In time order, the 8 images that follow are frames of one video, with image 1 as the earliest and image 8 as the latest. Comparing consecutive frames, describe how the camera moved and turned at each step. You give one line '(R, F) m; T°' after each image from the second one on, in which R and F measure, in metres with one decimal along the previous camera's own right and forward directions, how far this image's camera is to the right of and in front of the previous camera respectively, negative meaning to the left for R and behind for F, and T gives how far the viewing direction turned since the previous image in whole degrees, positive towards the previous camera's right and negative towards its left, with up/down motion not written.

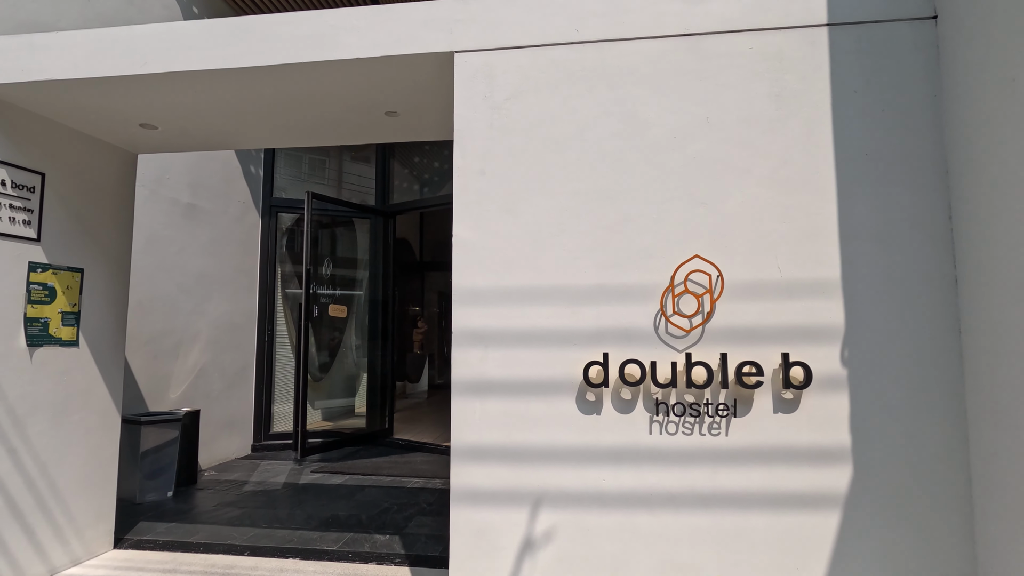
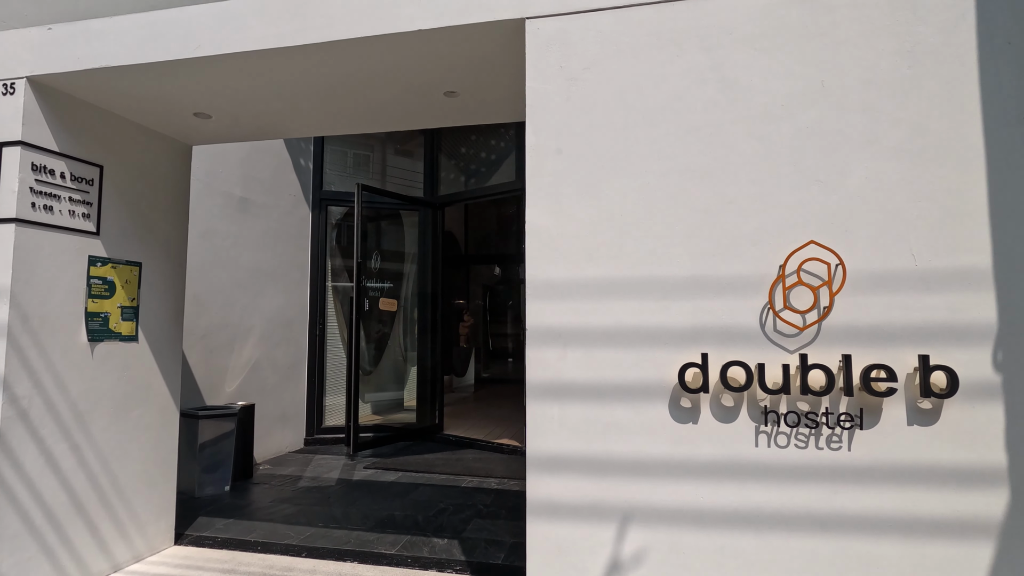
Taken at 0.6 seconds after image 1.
(-0.1, +0.2) m; -4°
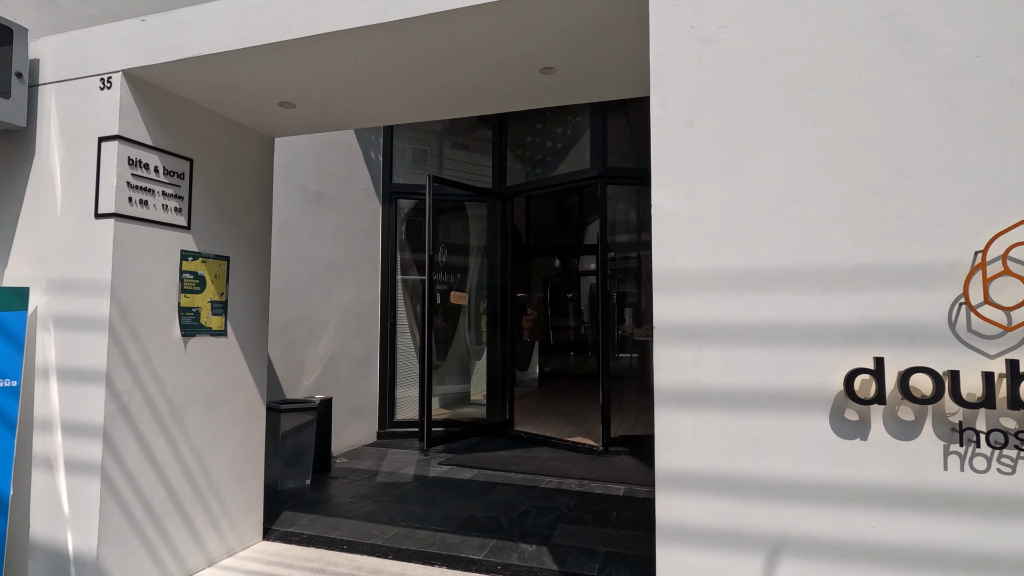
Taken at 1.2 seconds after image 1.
(-0.2, +0.2) m; -6°
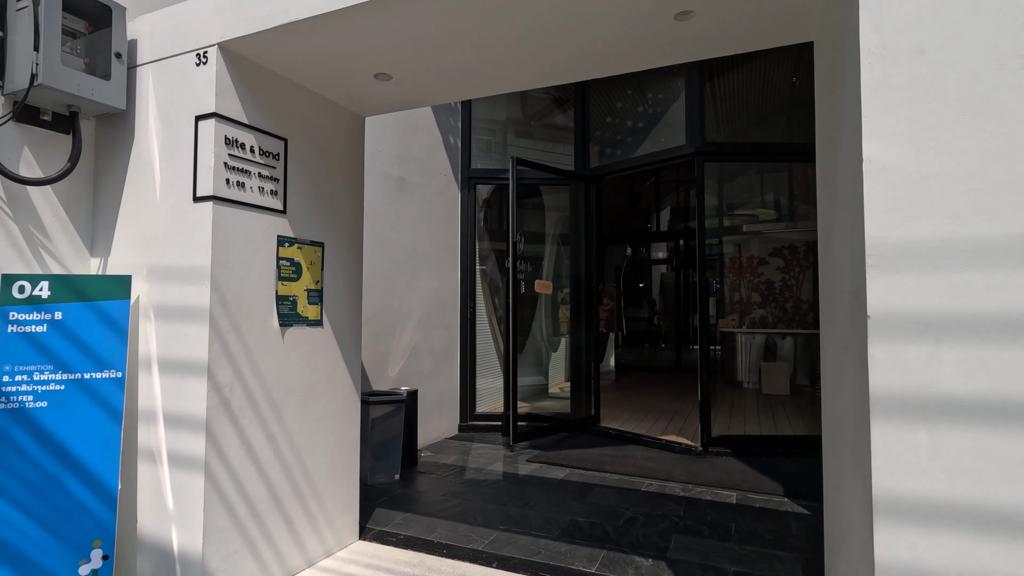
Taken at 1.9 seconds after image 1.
(-0.3, +0.3) m; -6°
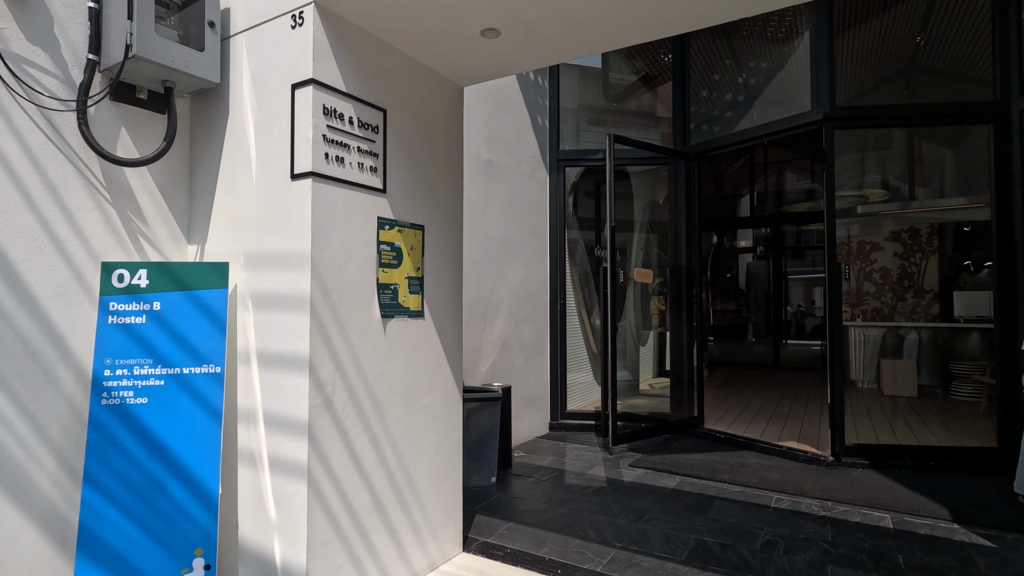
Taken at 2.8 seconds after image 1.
(-0.2, +0.3) m; -7°
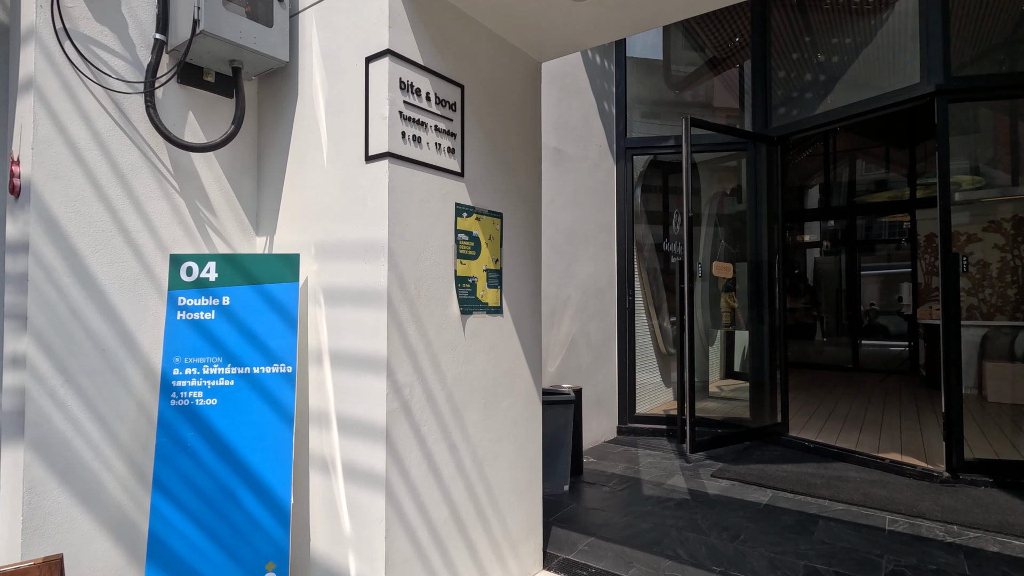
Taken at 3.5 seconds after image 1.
(-0.2, +0.2) m; -5°
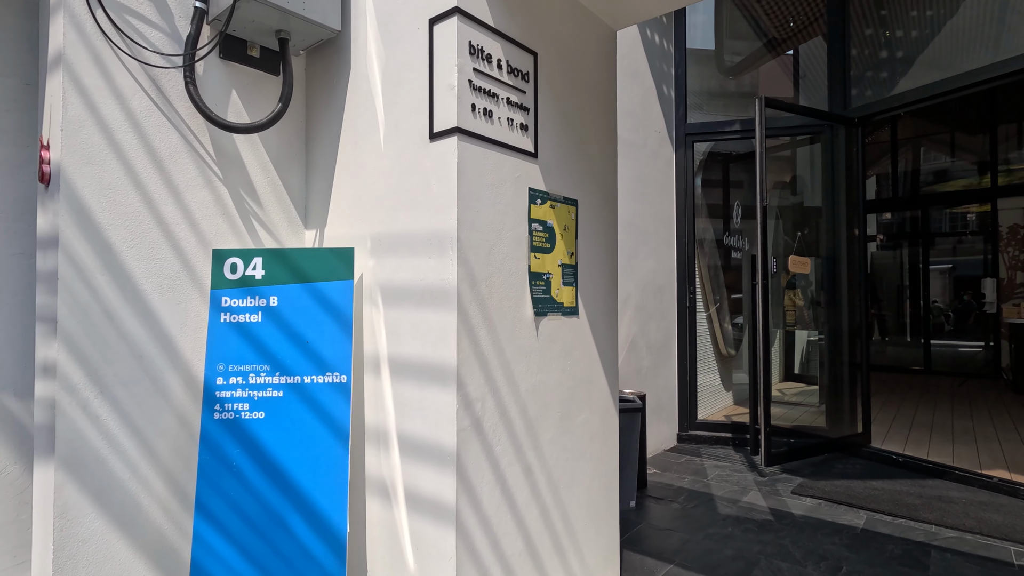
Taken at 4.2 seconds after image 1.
(-0.2, +0.3) m; -4°
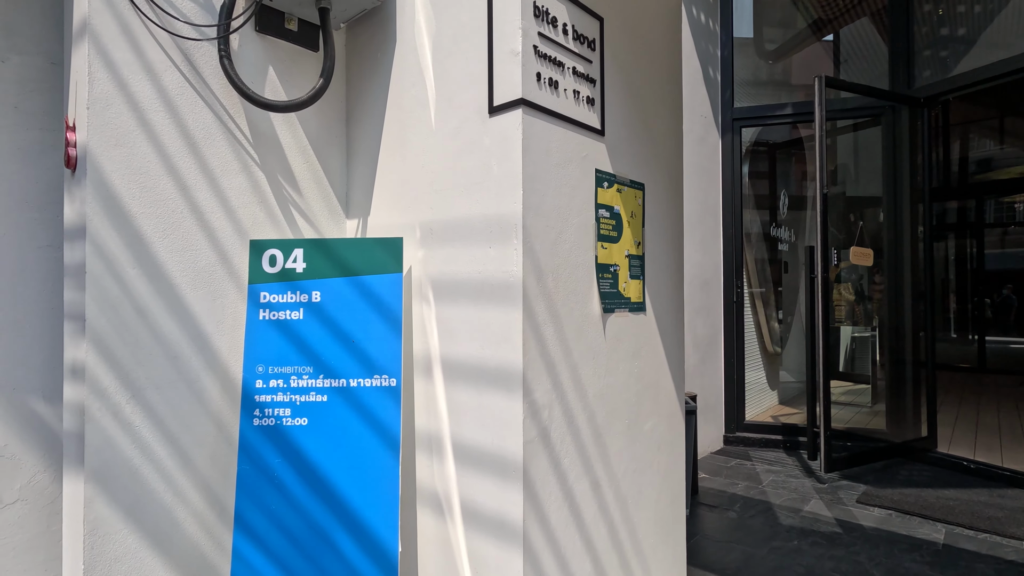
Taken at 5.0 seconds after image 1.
(-0.1, +0.2) m; -2°
